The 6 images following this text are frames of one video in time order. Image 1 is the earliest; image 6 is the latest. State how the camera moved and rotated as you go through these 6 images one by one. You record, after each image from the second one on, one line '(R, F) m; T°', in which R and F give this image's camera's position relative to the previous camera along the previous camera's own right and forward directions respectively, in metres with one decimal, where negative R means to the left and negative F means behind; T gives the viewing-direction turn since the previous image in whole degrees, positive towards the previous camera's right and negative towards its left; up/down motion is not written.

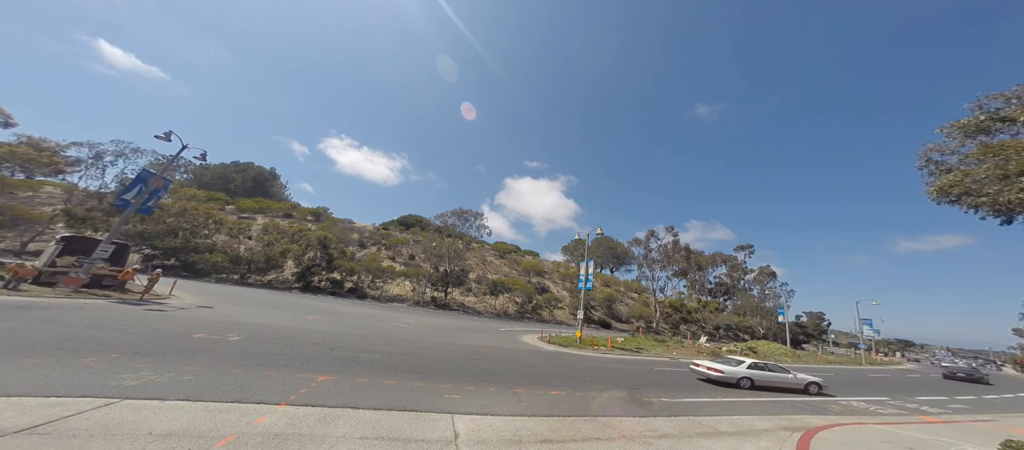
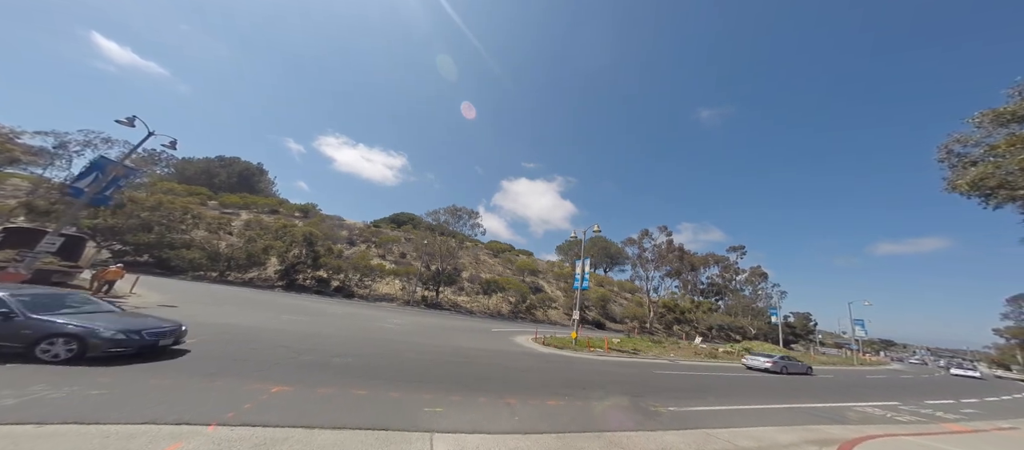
(0.0, +0.9) m; +1°
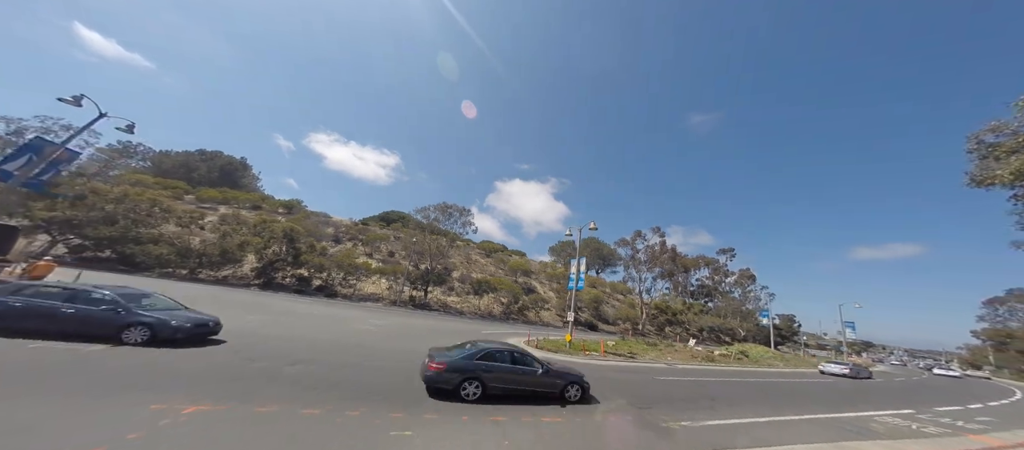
(0.0, +1.1) m; +1°
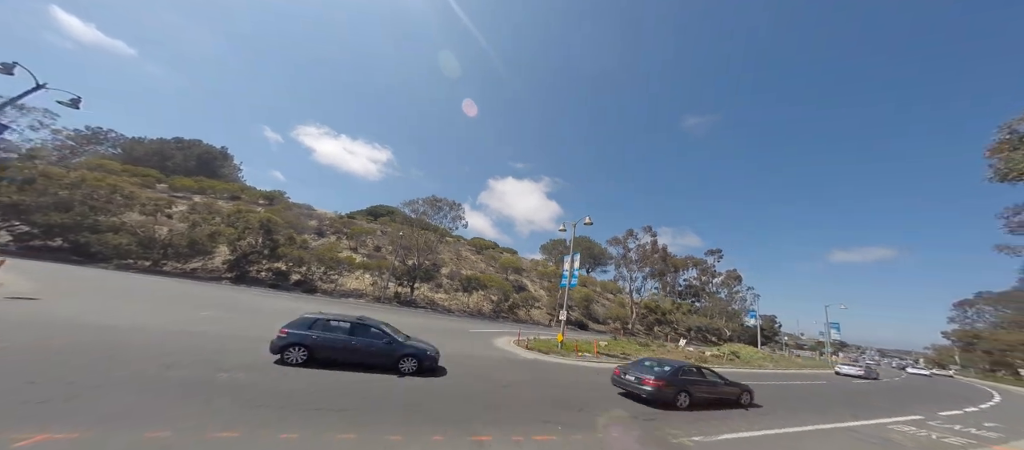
(0.0, +1.1) m; +2°
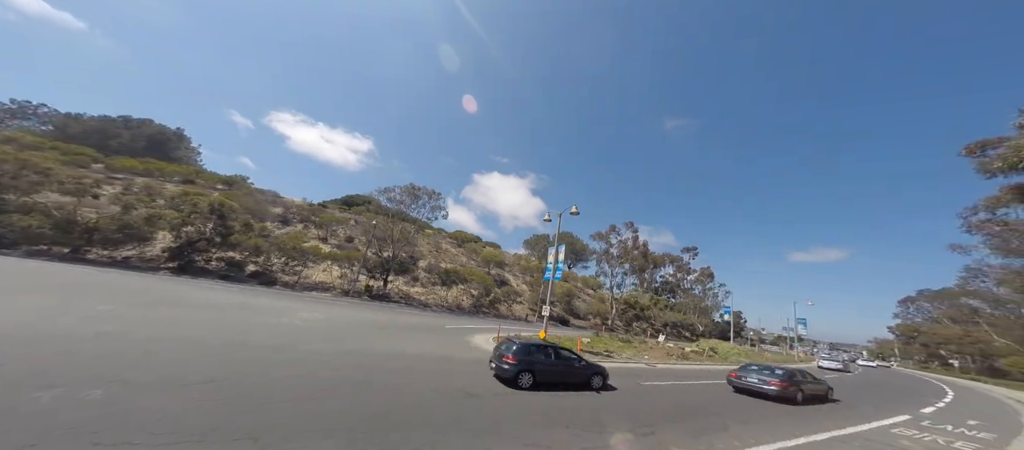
(+0.1, +1.5) m; +4°
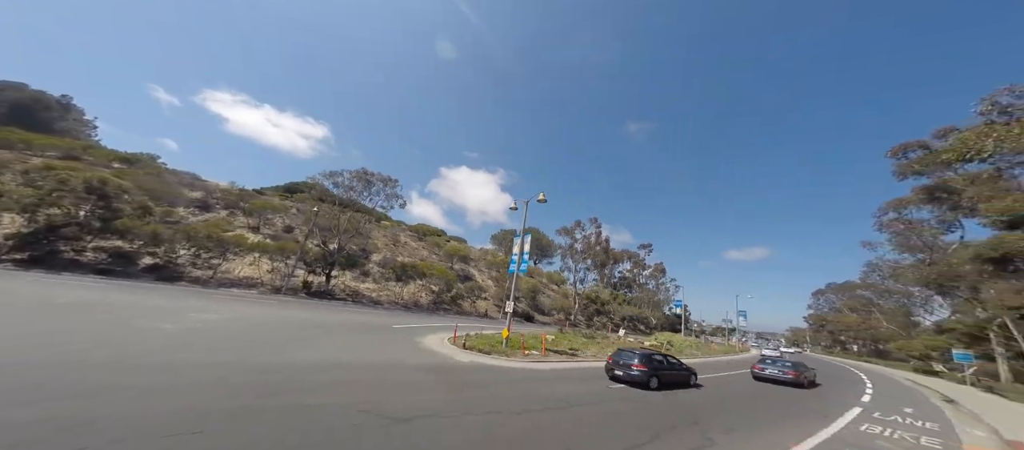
(+0.2, +1.8) m; +7°
